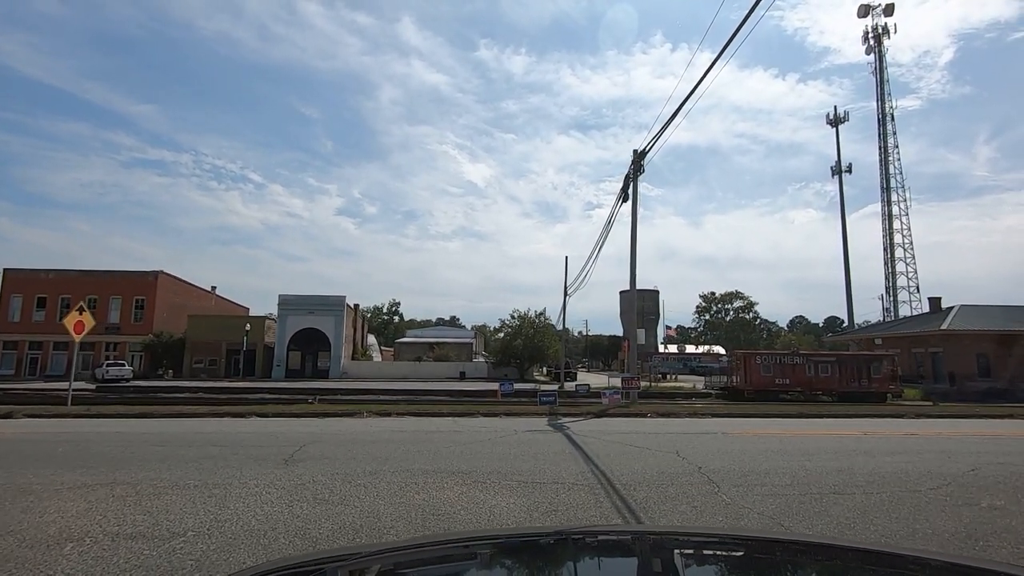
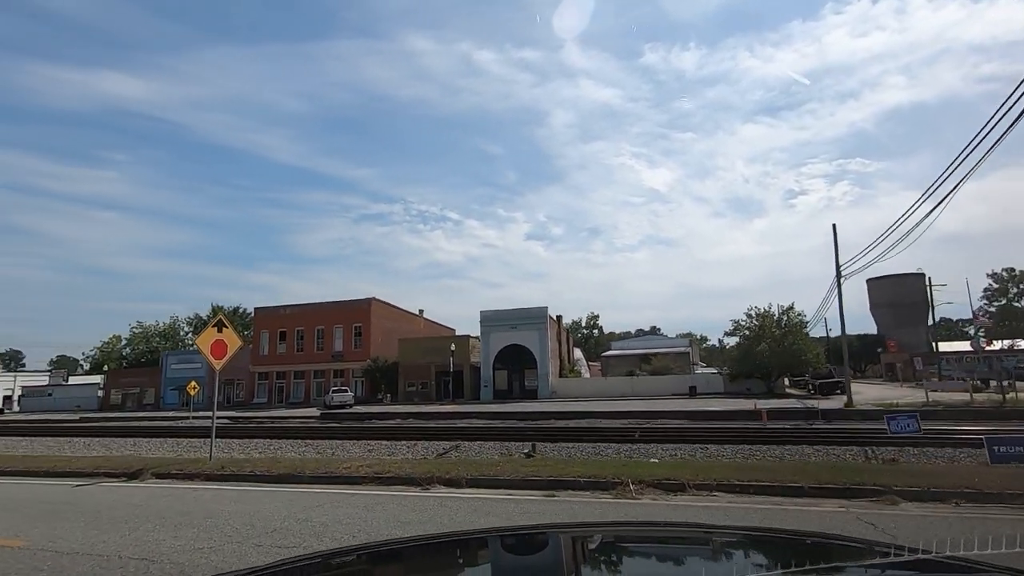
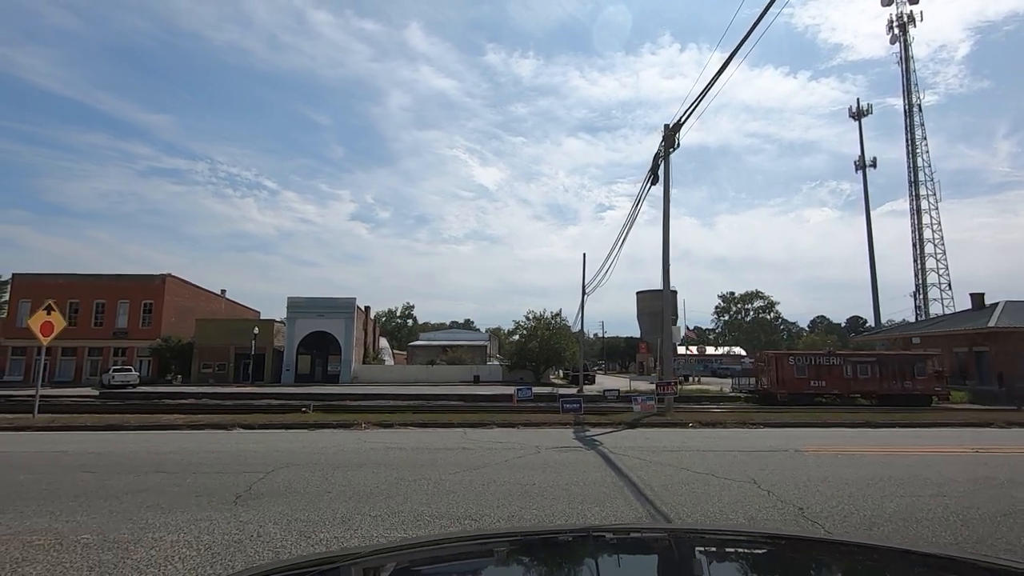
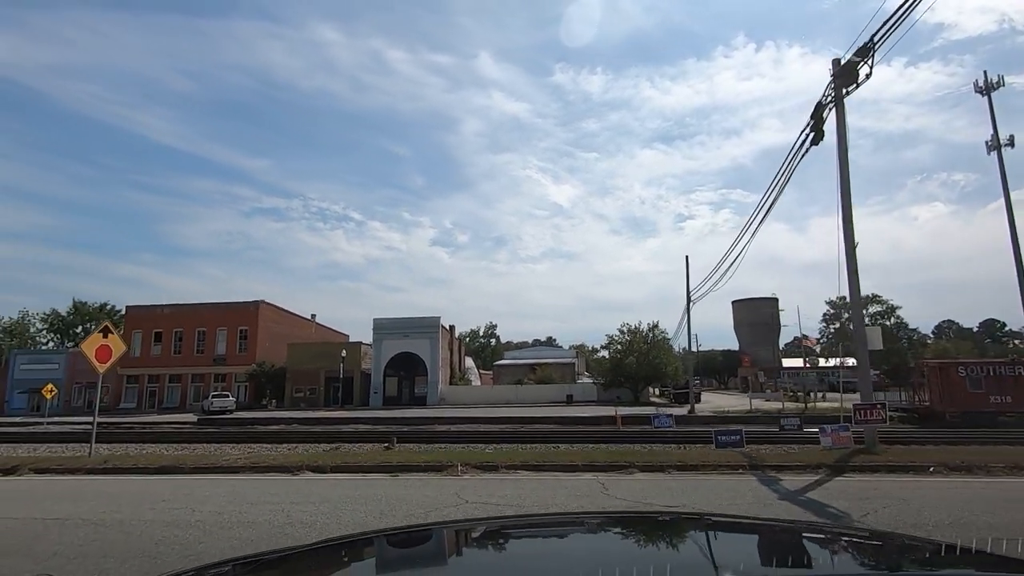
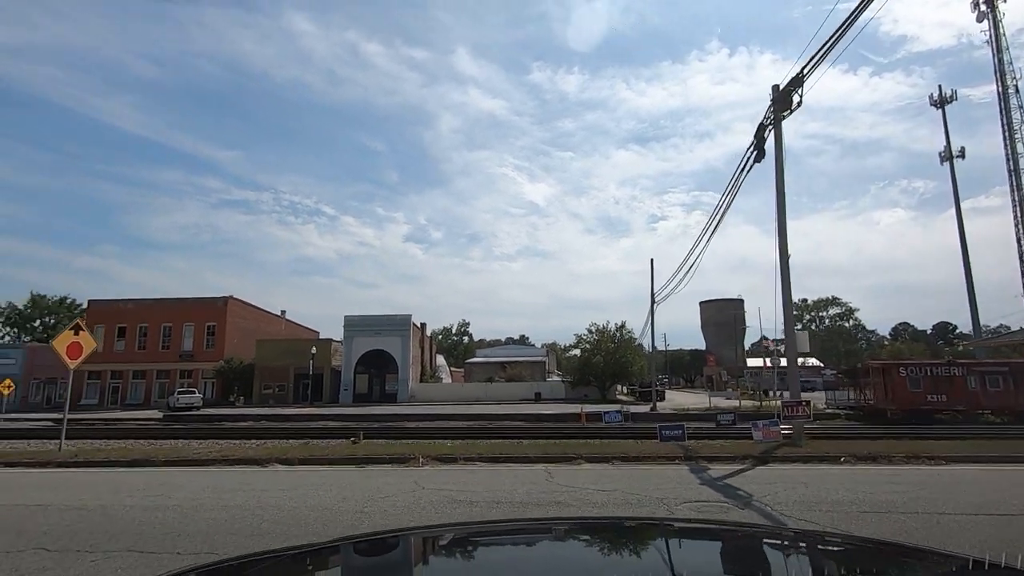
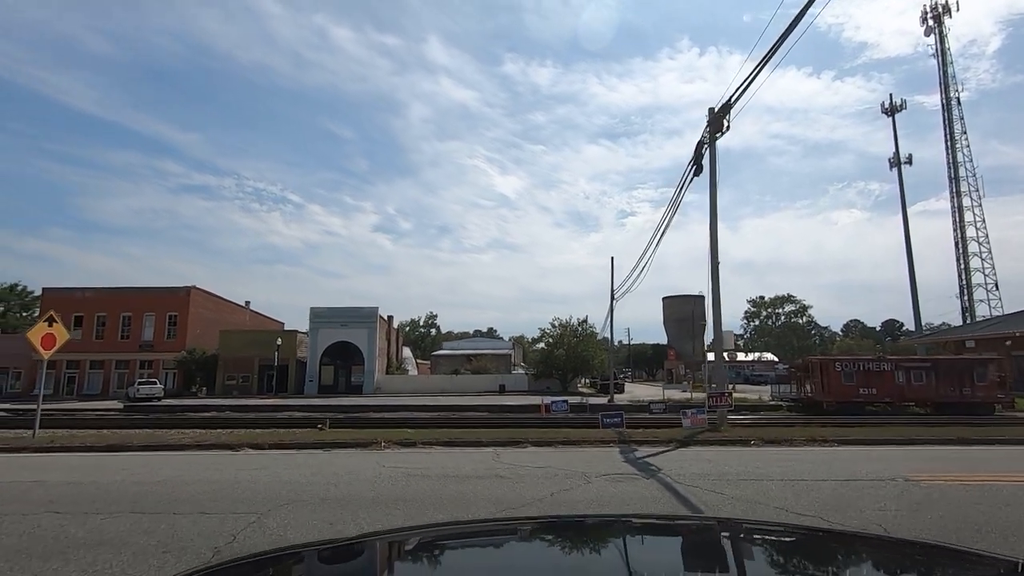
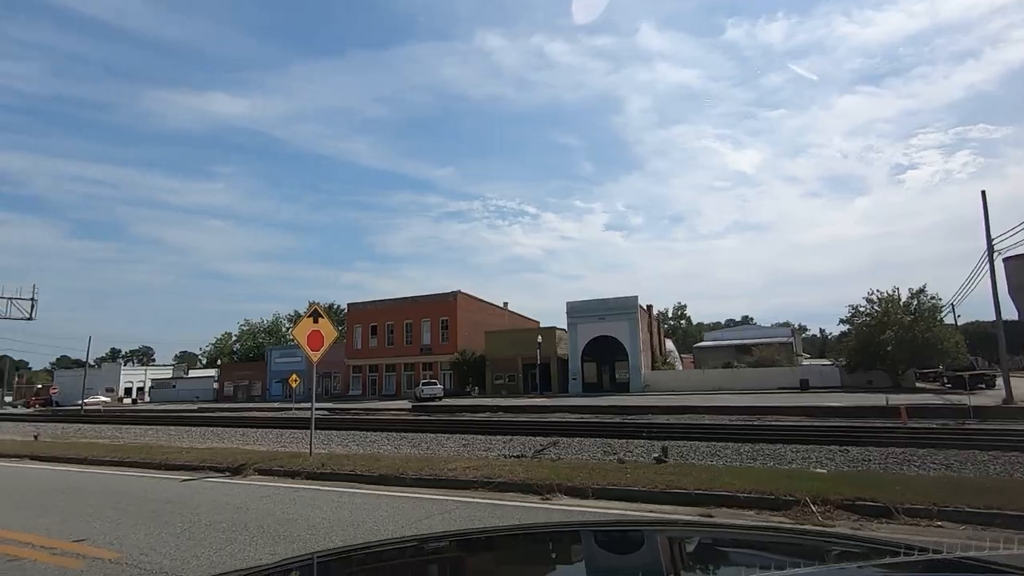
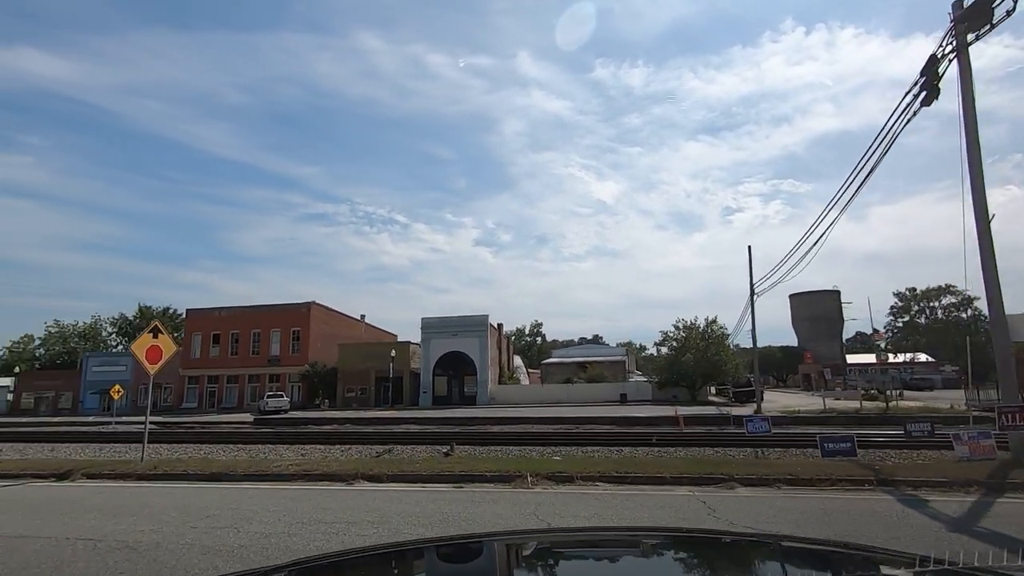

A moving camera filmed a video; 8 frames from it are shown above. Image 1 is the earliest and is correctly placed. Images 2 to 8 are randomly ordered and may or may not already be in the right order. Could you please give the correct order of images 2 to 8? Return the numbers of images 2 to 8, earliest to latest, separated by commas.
3, 6, 5, 4, 8, 2, 7
